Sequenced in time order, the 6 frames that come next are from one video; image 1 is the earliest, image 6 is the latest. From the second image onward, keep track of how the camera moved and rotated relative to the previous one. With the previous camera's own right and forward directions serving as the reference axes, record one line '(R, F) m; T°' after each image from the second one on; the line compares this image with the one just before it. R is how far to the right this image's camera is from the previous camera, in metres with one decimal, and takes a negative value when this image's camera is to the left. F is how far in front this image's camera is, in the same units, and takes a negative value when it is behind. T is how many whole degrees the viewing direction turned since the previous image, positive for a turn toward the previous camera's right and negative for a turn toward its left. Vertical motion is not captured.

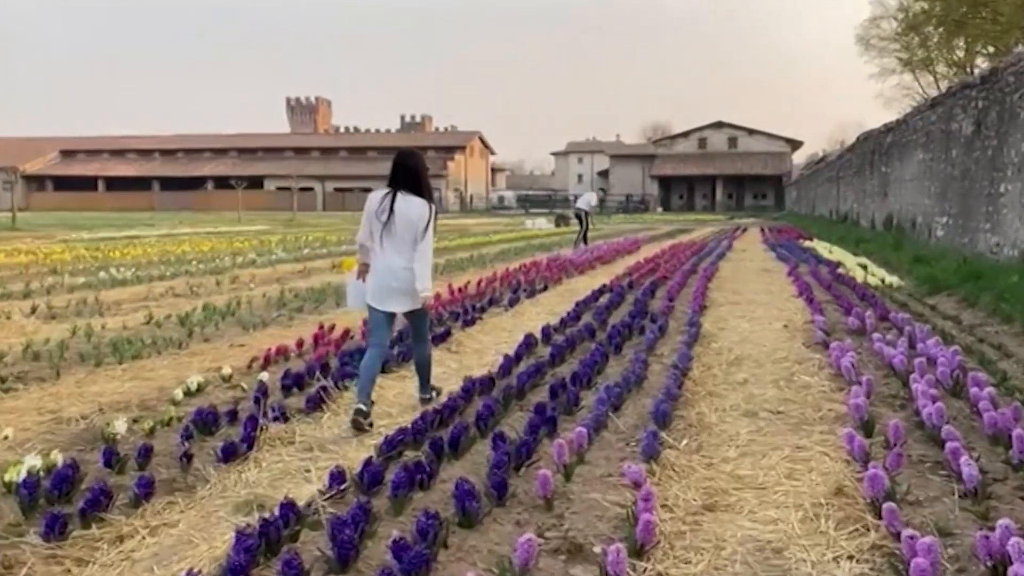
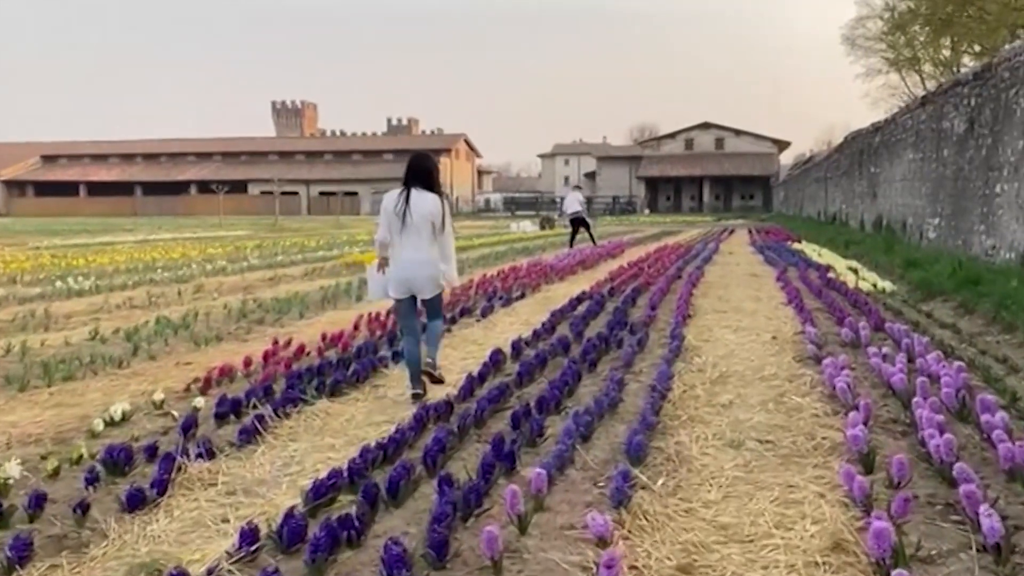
(+0.2, +0.5) m; +1°
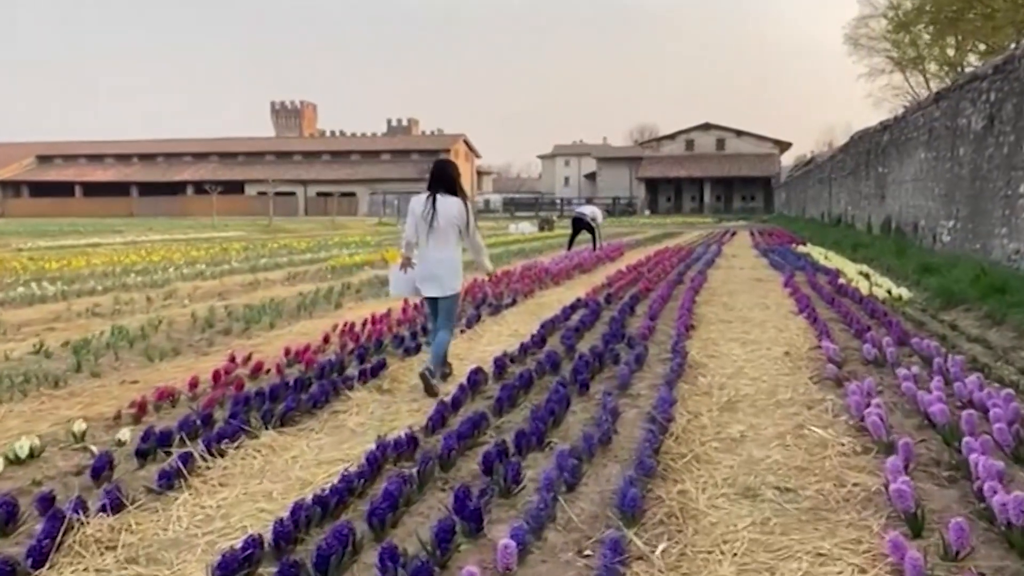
(+0.1, +0.7) m; 0°
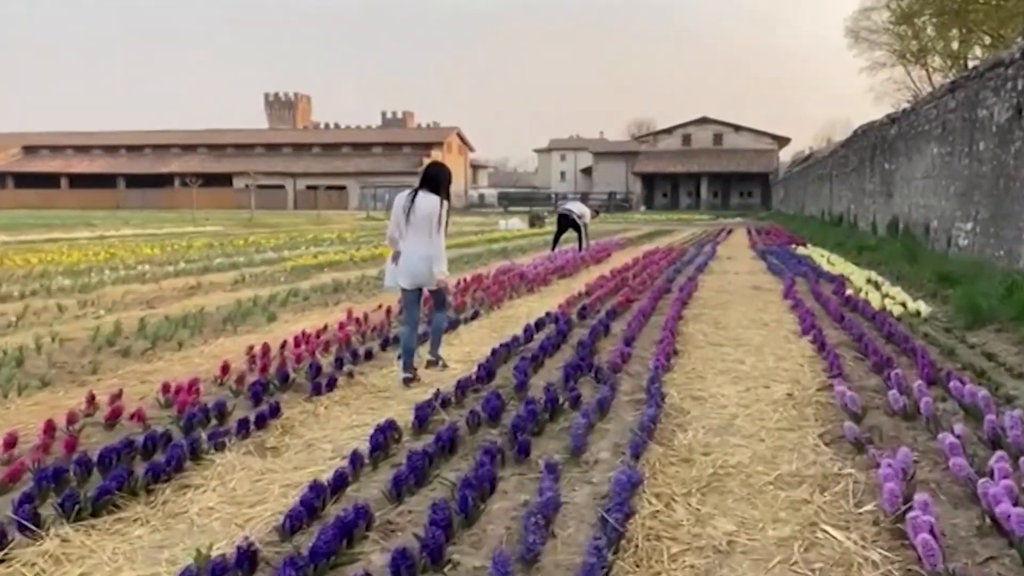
(+0.3, +1.3) m; 0°
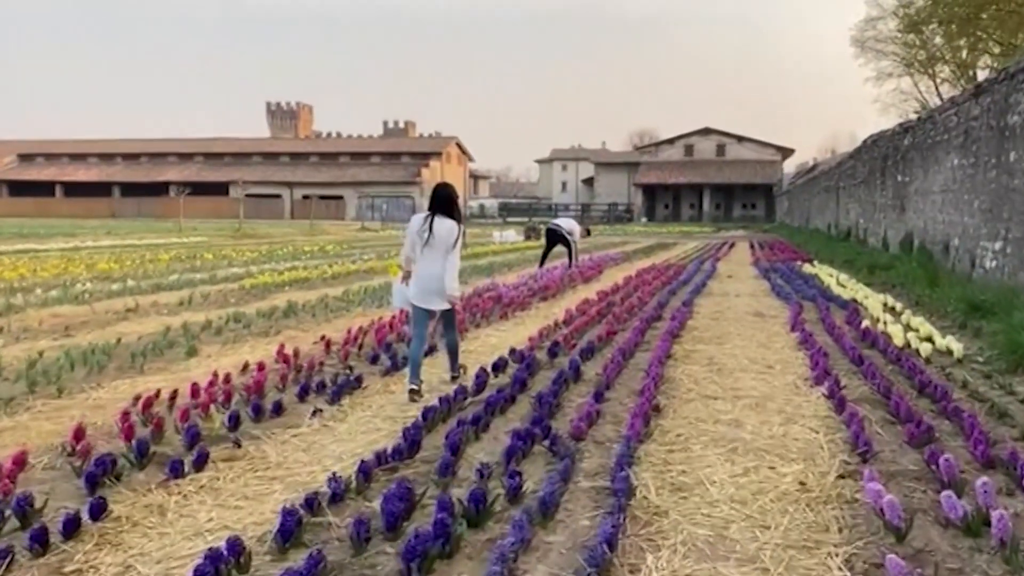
(+0.3, +1.3) m; 0°
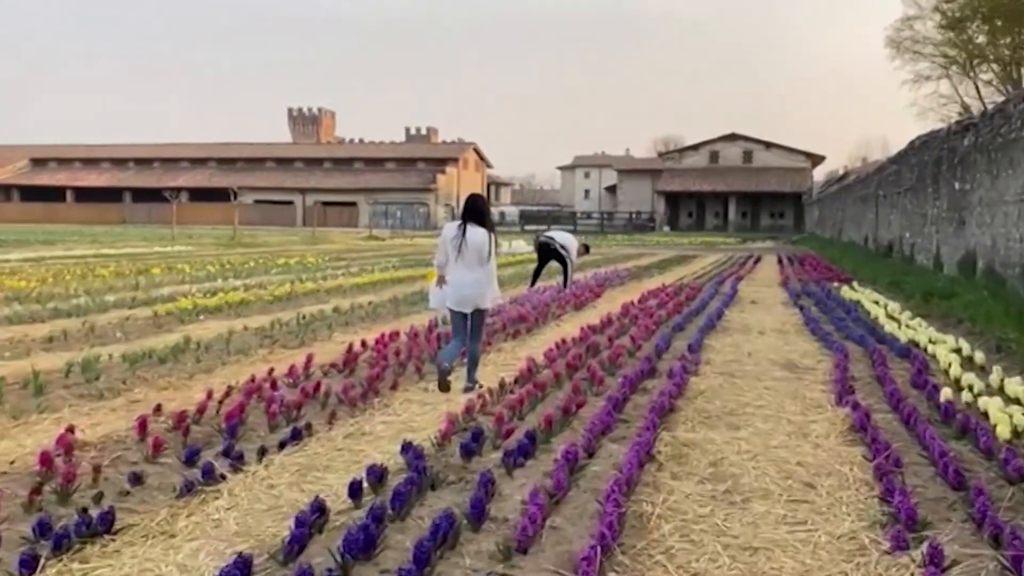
(+0.6, +2.5) m; -2°
